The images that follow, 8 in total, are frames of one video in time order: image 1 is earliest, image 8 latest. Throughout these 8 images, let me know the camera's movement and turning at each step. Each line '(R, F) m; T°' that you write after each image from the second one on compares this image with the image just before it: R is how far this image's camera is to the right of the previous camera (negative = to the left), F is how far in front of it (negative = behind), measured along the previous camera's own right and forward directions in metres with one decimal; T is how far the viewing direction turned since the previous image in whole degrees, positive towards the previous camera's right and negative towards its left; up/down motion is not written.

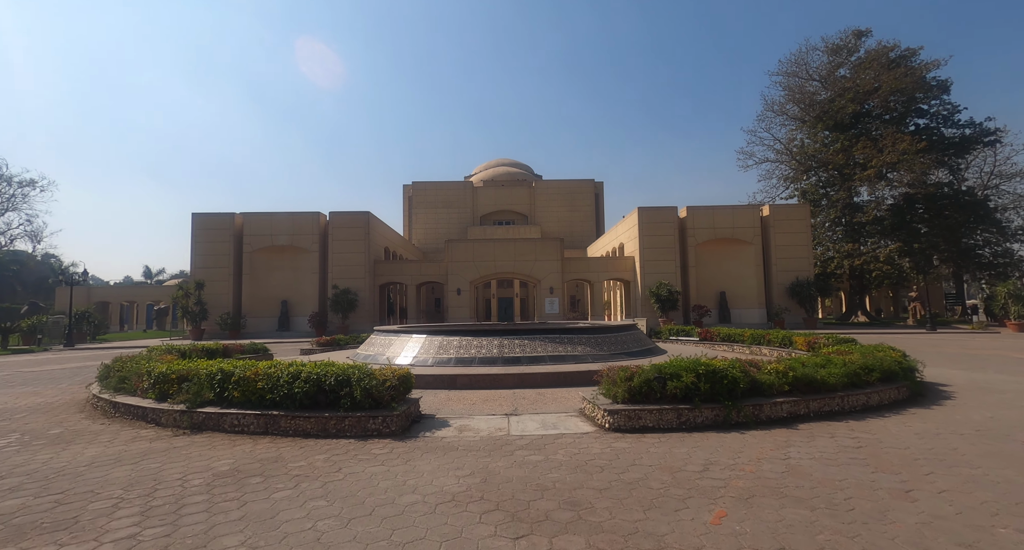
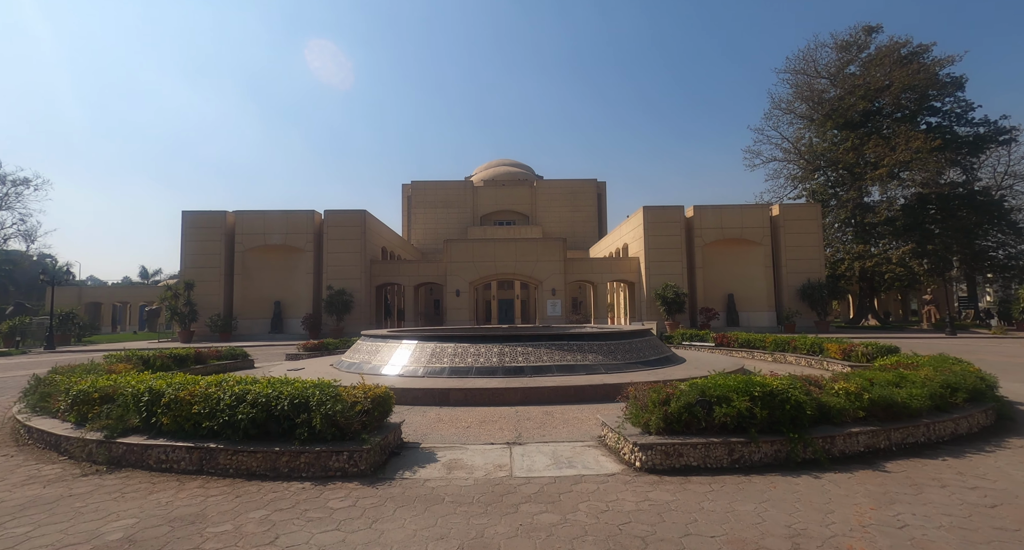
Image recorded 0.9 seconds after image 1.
(0.0, +1.1) m; 0°
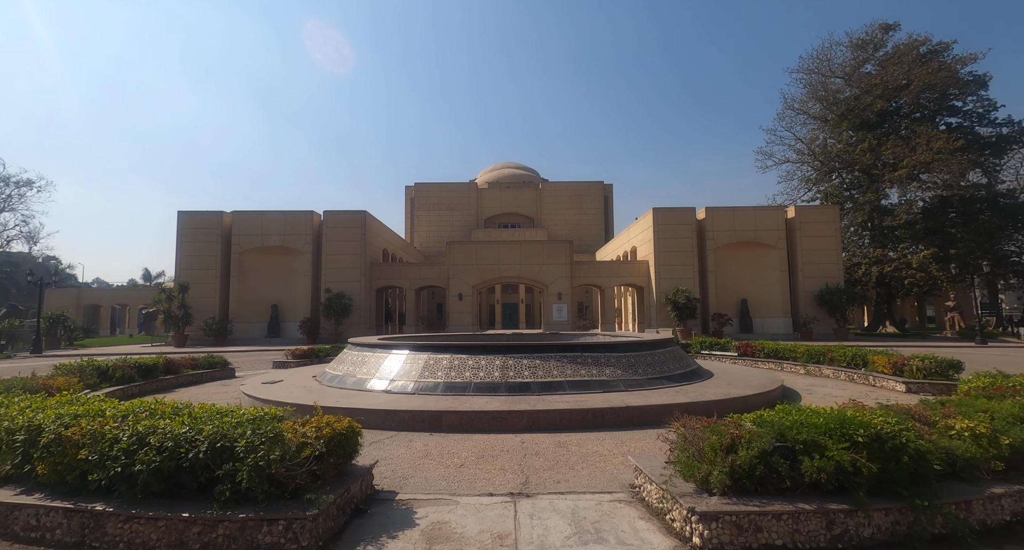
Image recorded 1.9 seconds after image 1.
(0.0, +1.2) m; 0°
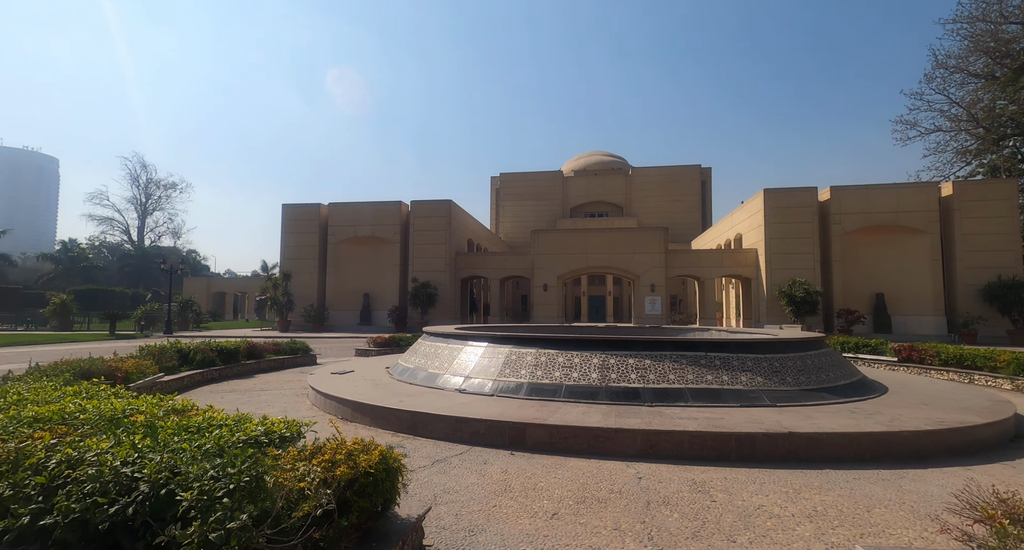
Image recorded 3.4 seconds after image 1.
(-0.2, +1.5) m; -10°
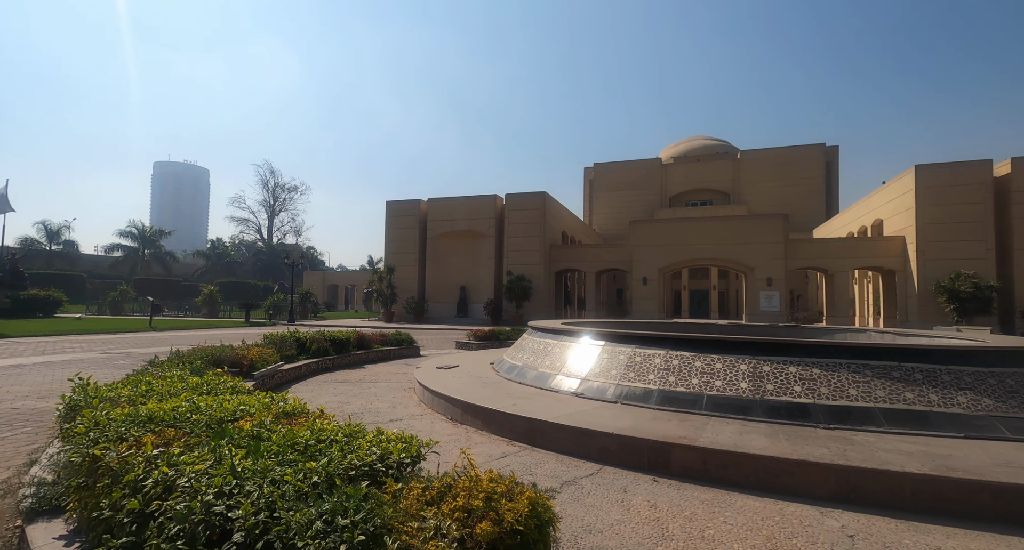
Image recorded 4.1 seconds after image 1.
(-0.4, +0.7) m; -11°
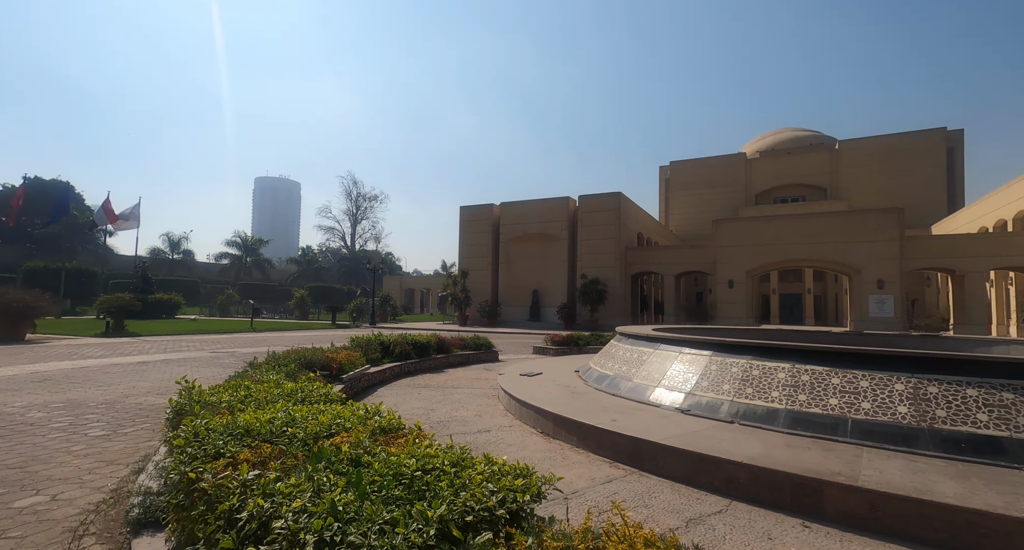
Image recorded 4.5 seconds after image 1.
(-0.3, +0.4) m; -8°
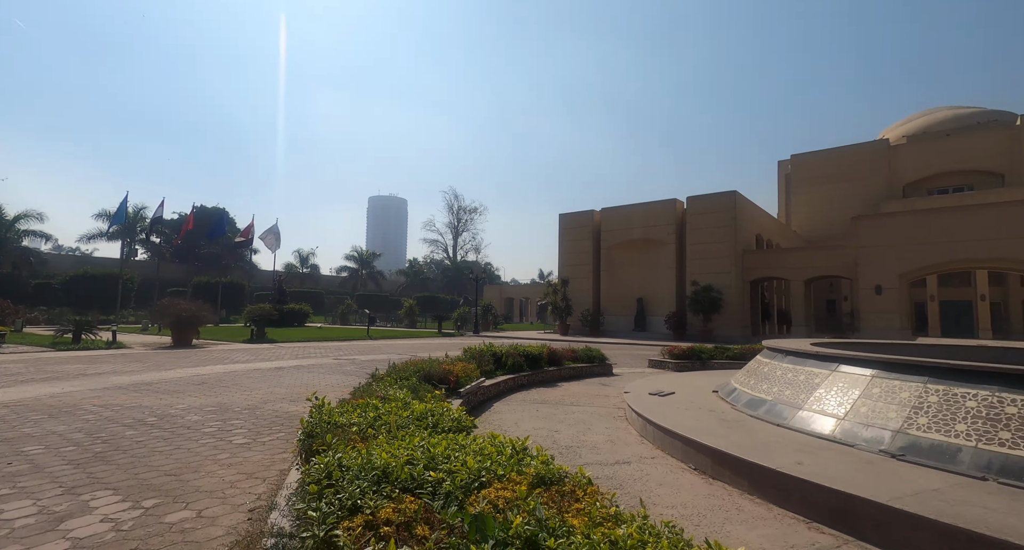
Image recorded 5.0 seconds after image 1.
(-0.5, +0.7) m; -11°
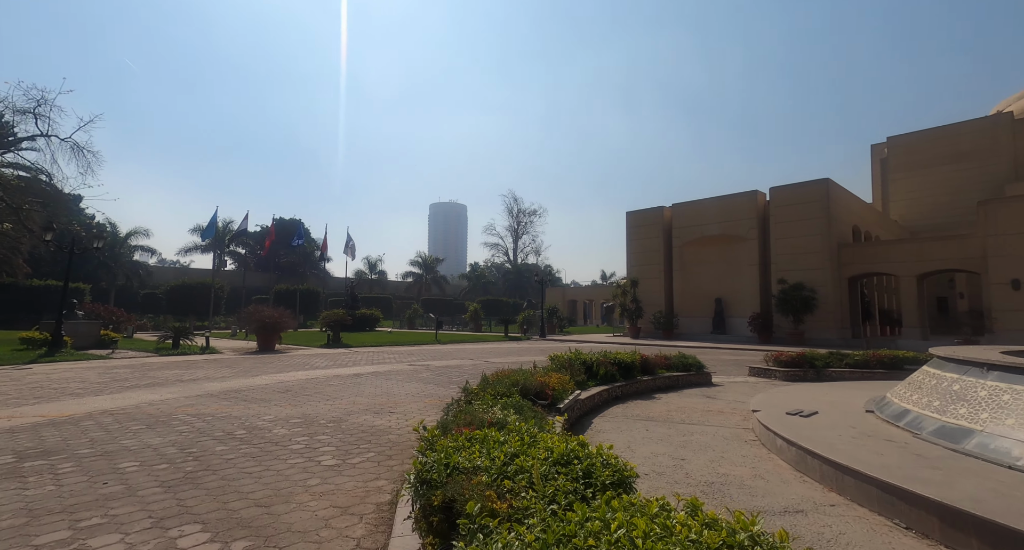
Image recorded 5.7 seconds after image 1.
(-0.7, +1.0) m; -7°
